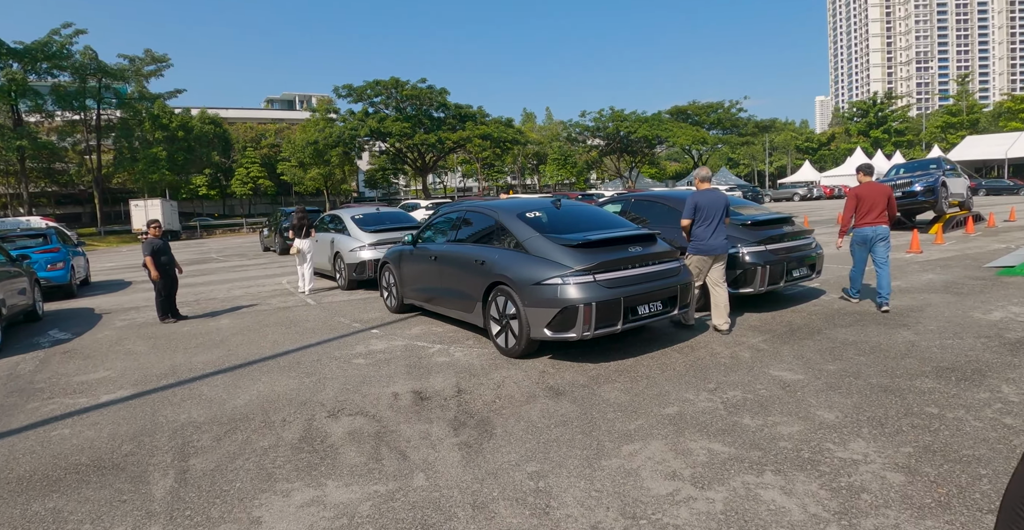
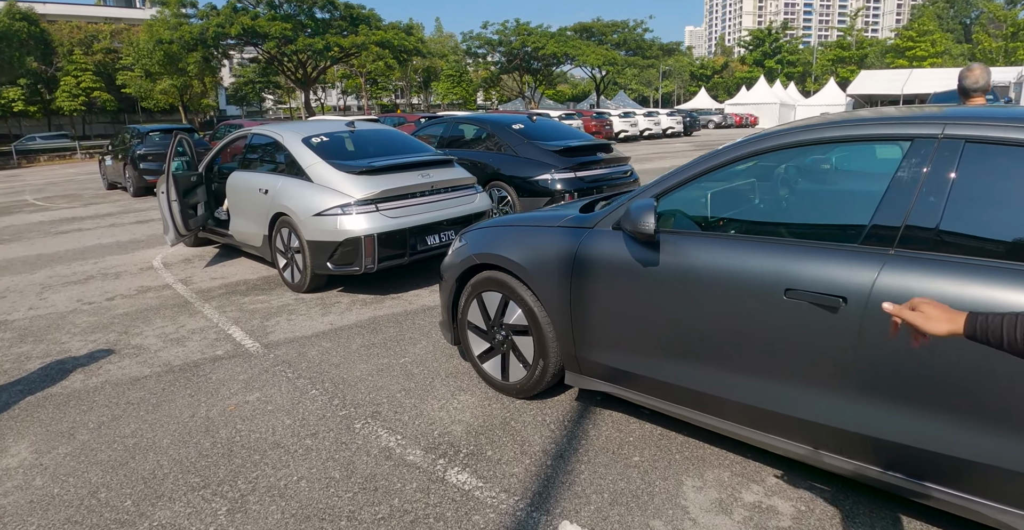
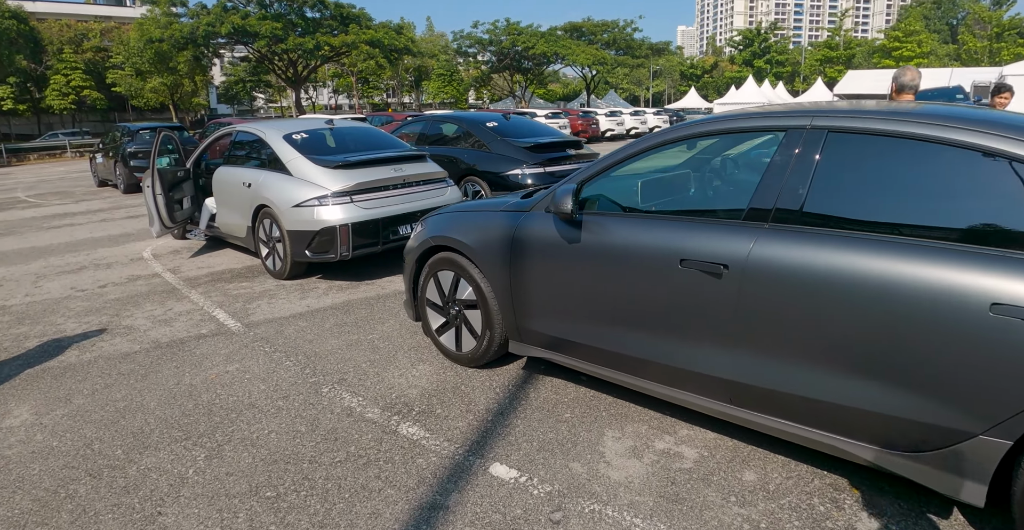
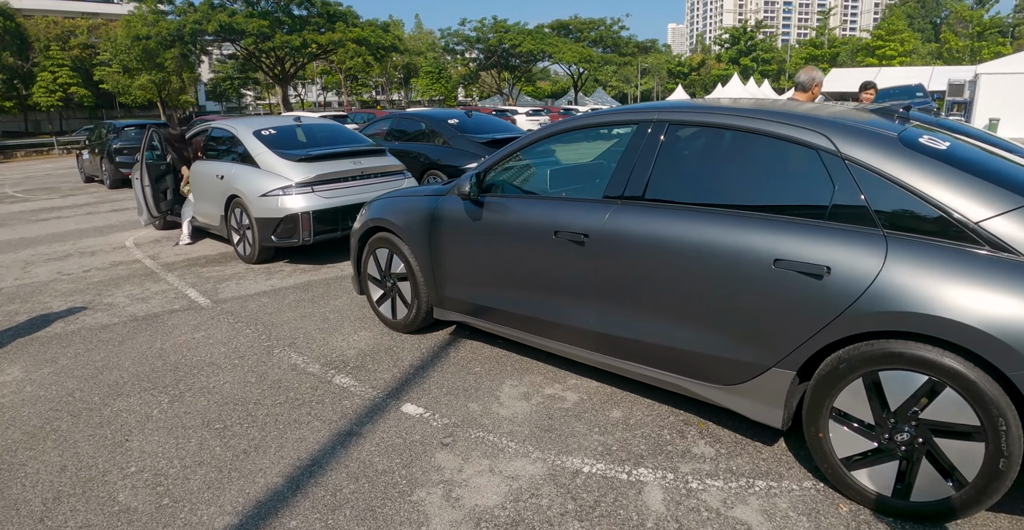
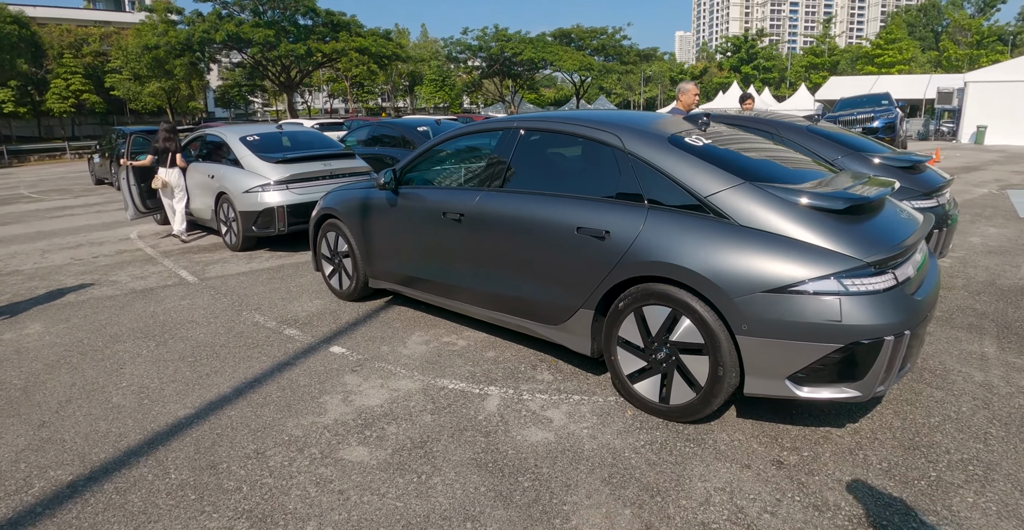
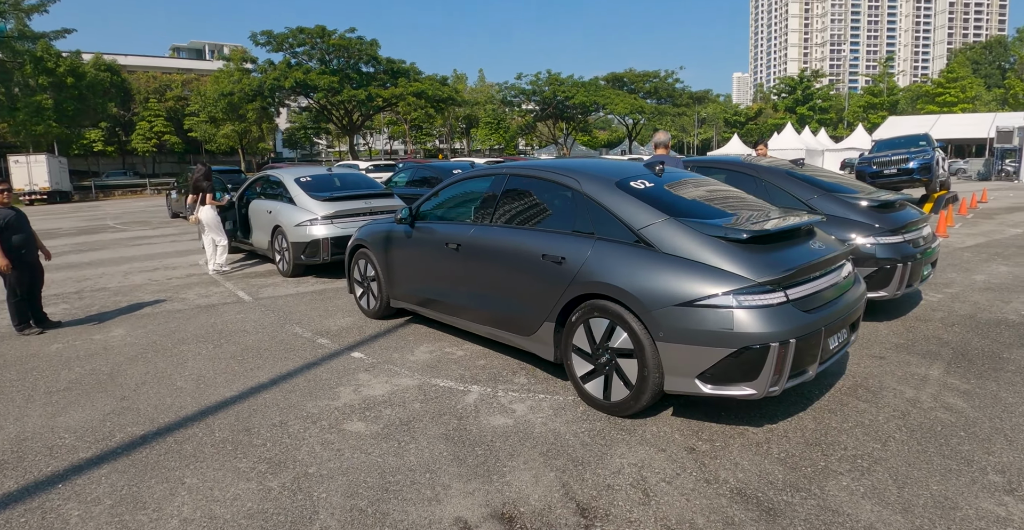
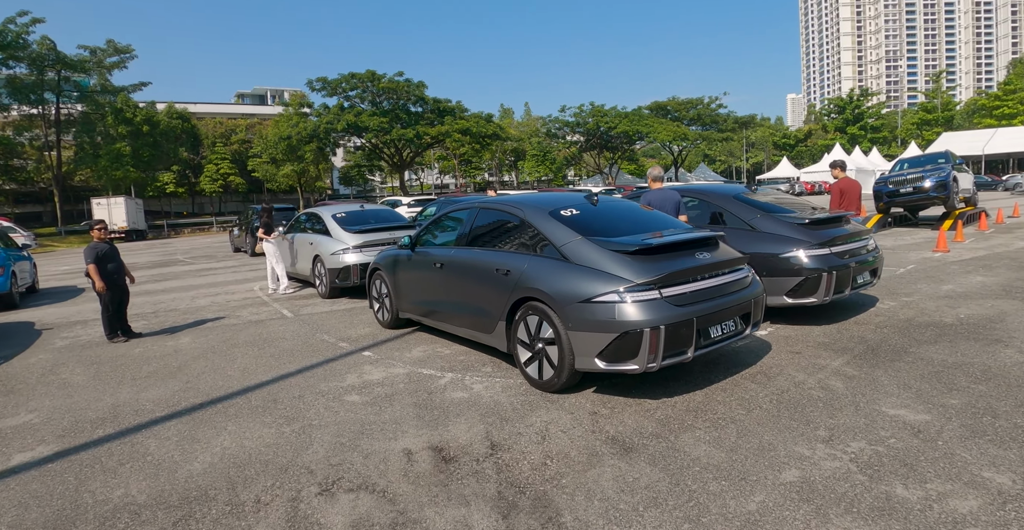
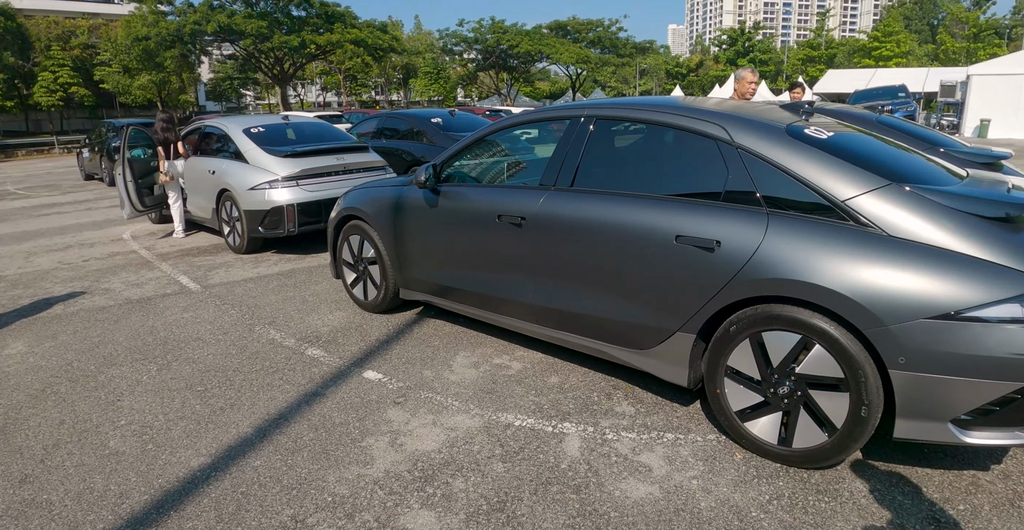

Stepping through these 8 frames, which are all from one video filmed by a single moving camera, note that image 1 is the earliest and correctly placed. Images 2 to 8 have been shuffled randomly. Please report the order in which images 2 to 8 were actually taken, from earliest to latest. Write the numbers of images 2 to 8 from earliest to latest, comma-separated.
7, 6, 5, 8, 4, 3, 2
